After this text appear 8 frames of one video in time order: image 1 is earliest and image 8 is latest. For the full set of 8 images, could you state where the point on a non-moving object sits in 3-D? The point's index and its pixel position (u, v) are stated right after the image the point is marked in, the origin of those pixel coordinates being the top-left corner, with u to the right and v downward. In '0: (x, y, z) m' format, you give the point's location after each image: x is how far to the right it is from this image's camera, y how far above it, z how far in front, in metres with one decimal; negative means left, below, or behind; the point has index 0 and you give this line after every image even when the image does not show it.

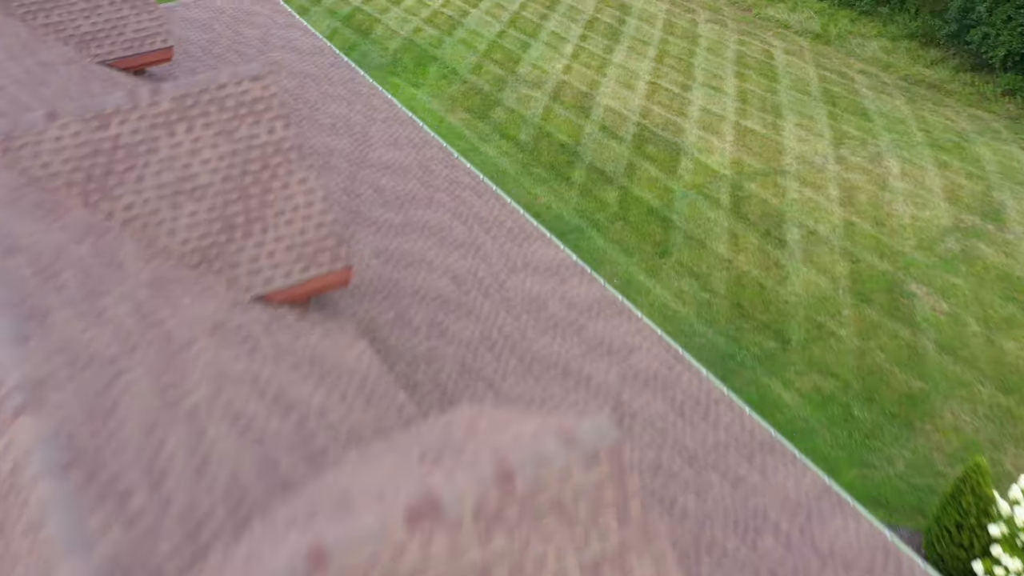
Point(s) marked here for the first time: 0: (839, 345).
0: (+4.9, -0.9, +17.5) m
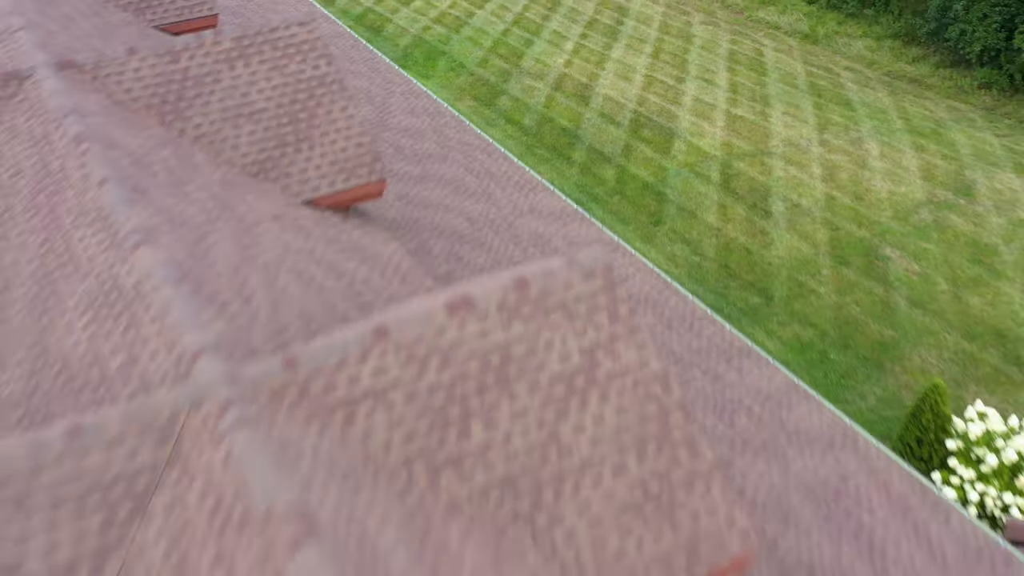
0: (+5.0, -0.2, +19.1) m
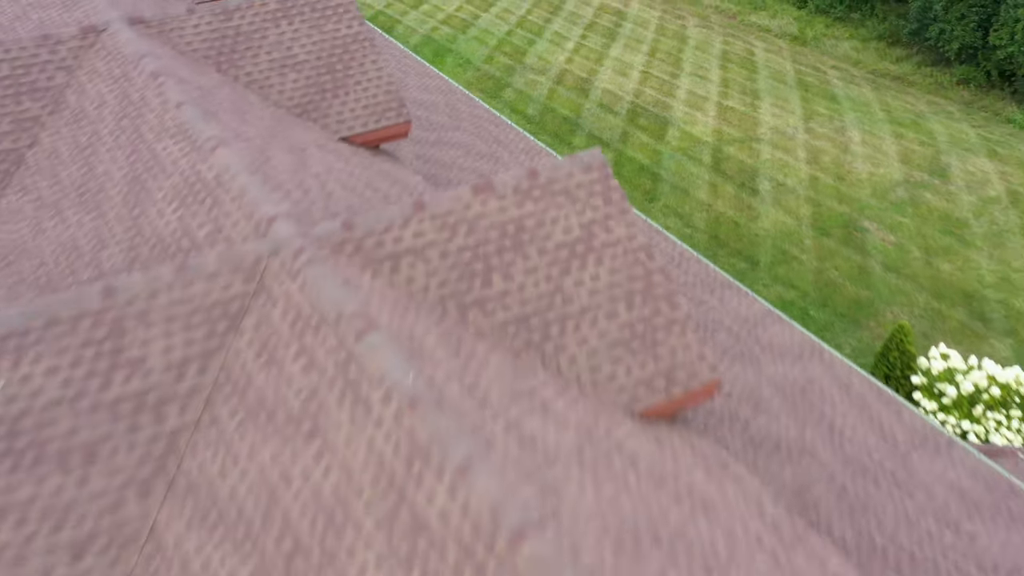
0: (+5.1, +0.4, +20.7) m
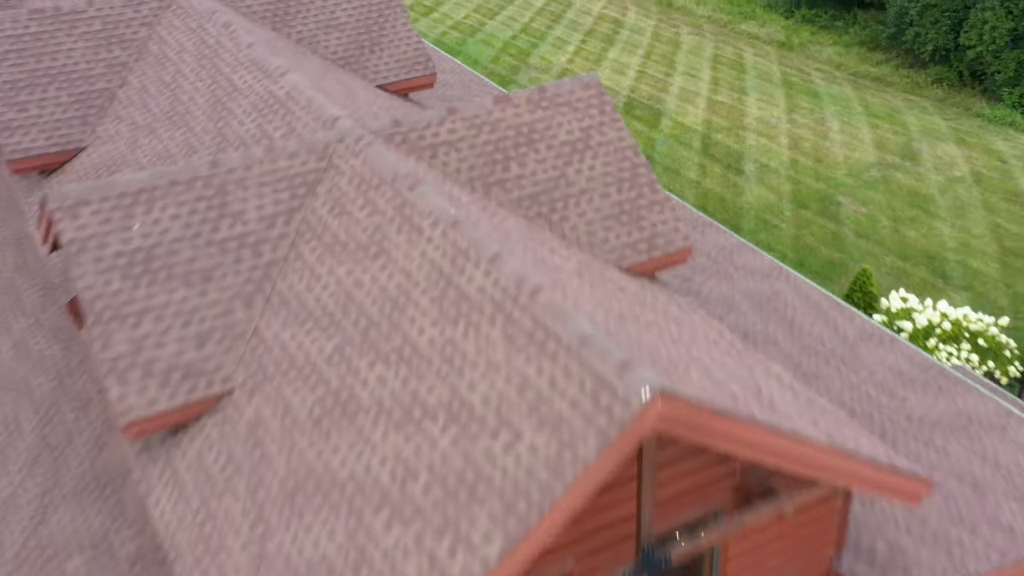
0: (+5.2, +1.1, +22.9) m
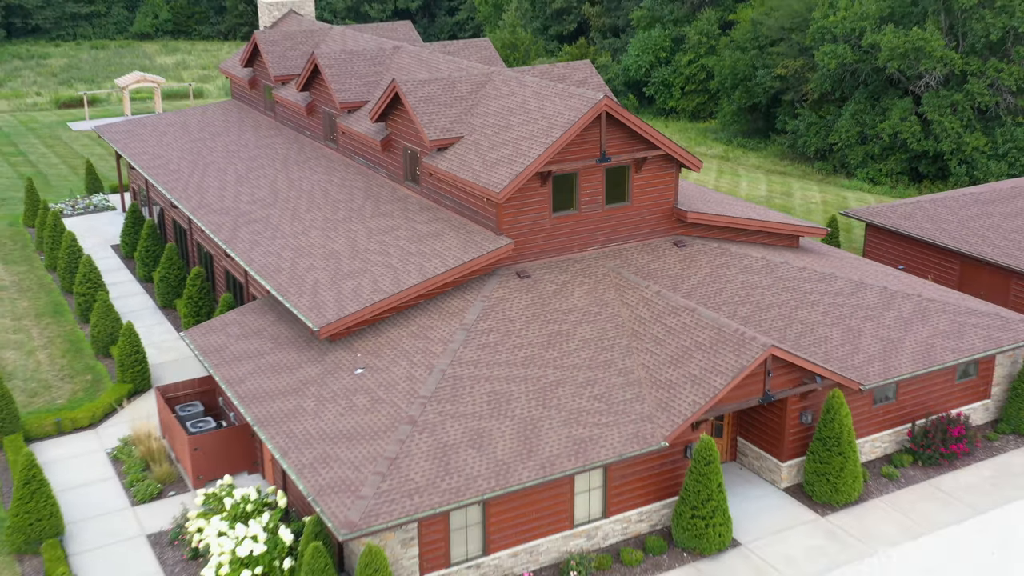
0: (+6.3, +2.2, +38.9) m
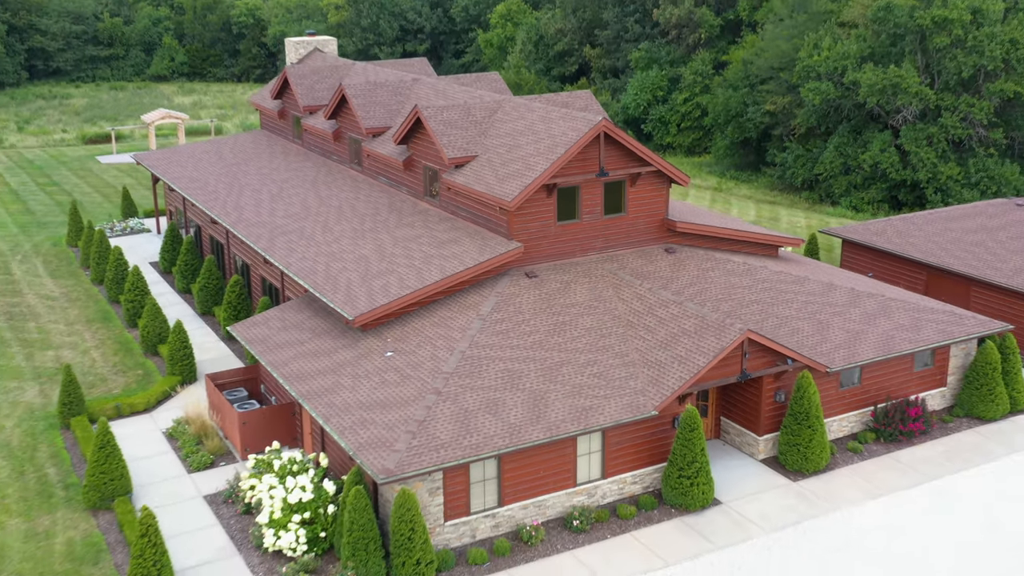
0: (+6.5, +1.6, +42.0) m
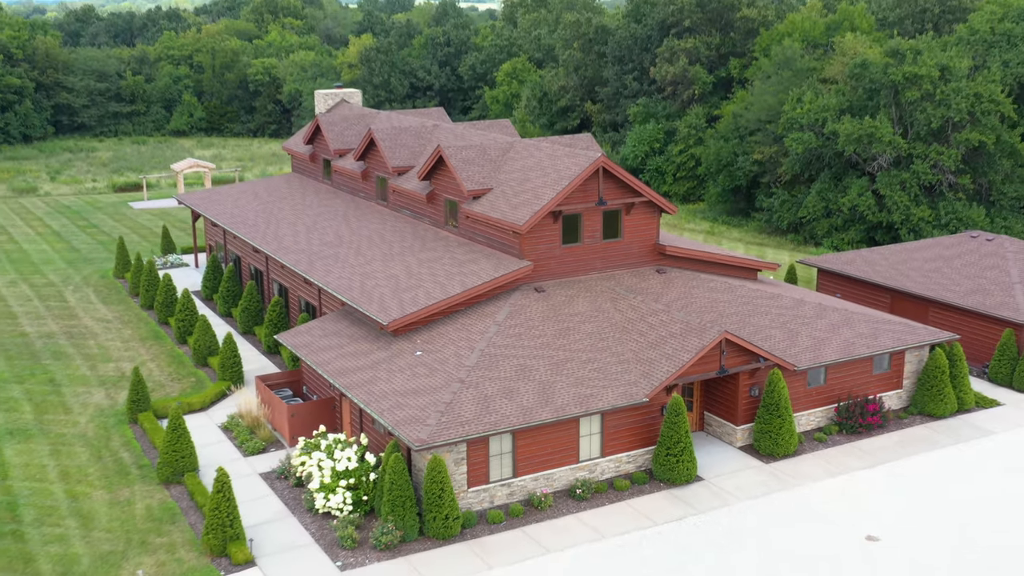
0: (+6.8, +0.4, +45.9) m
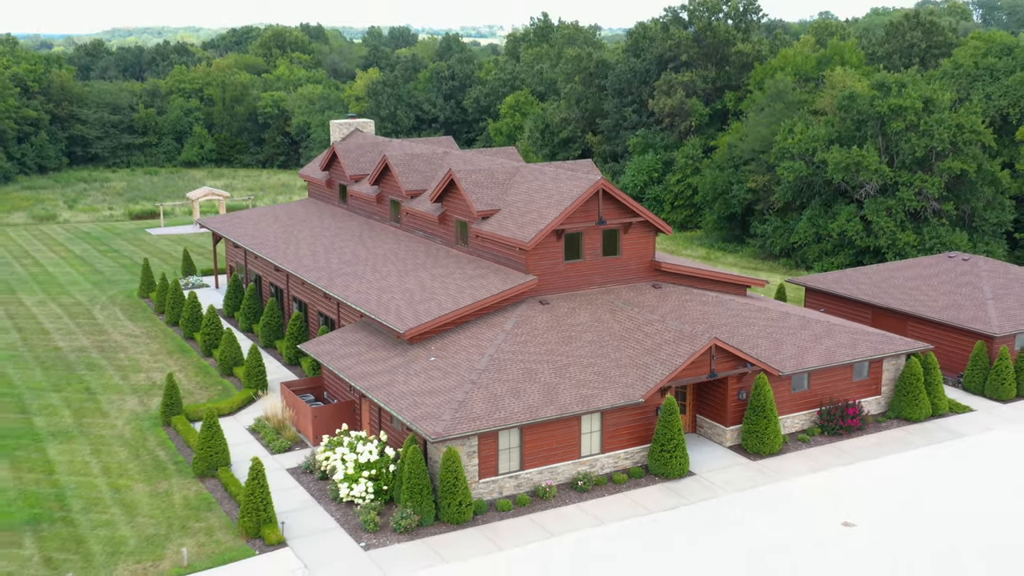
0: (+7.0, -0.4, +48.3) m
